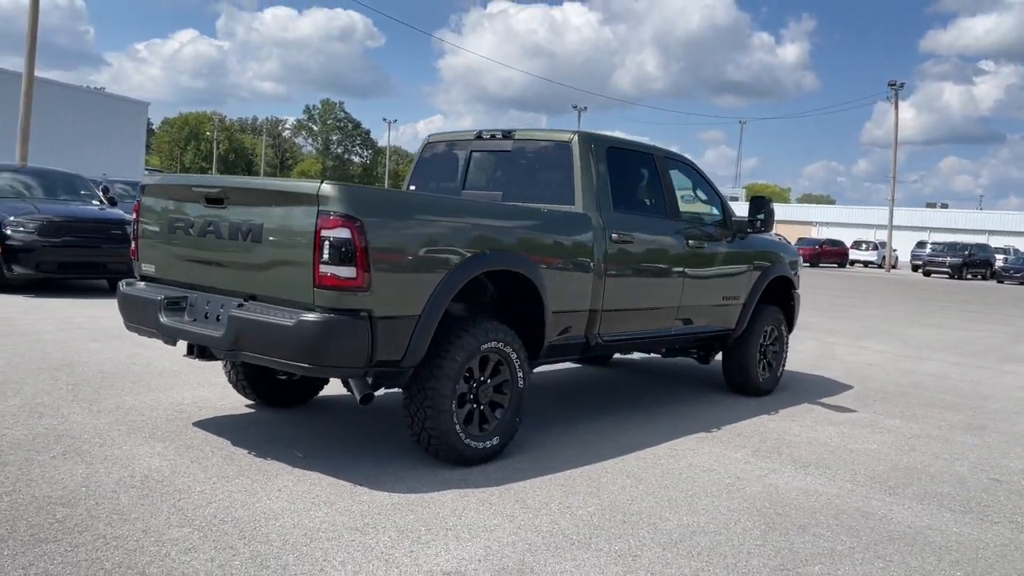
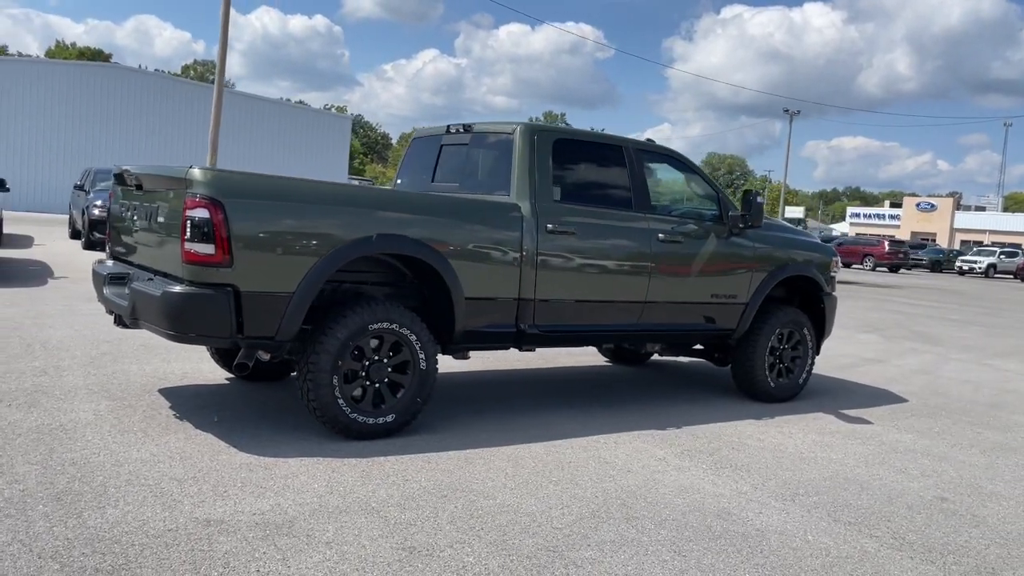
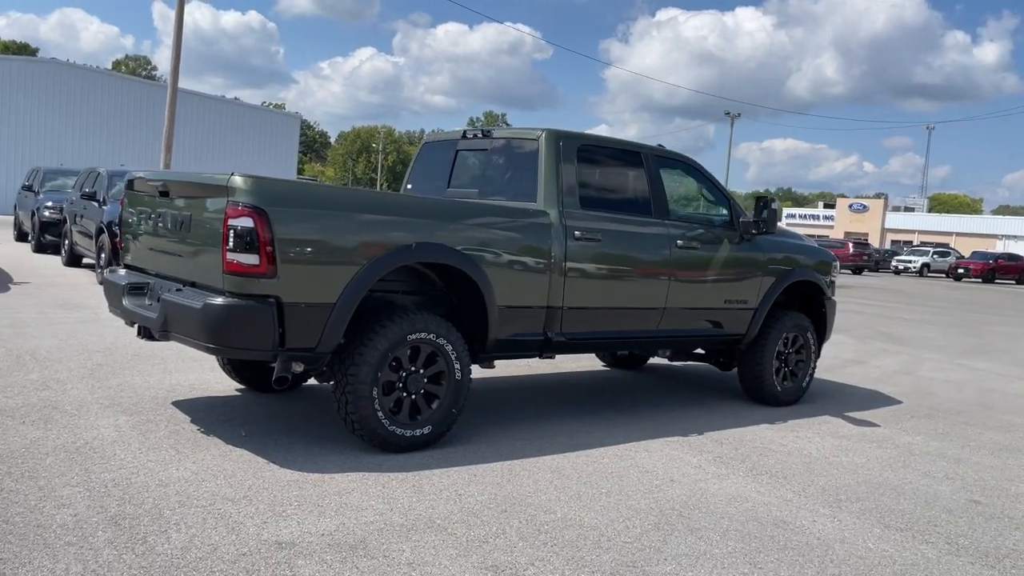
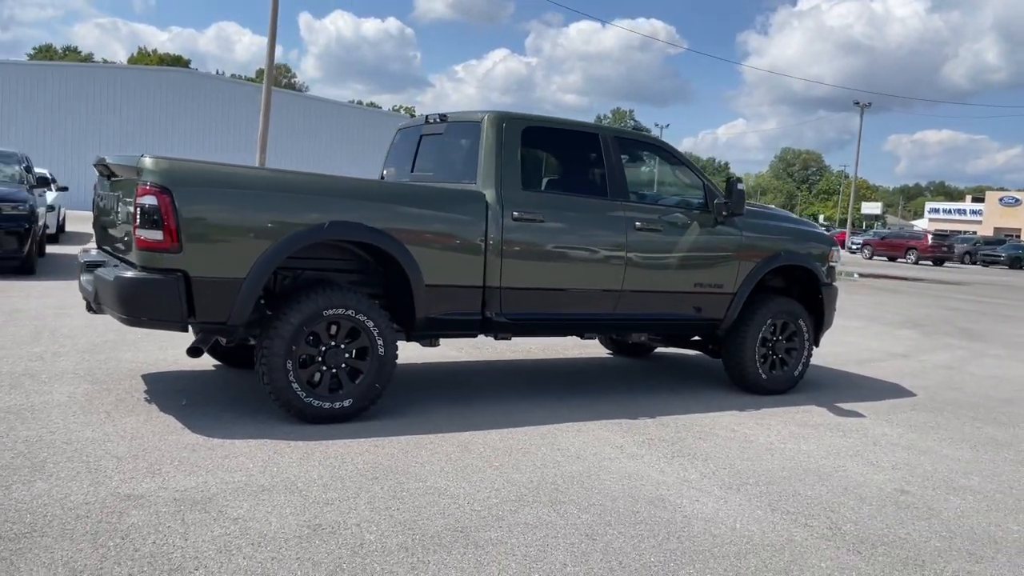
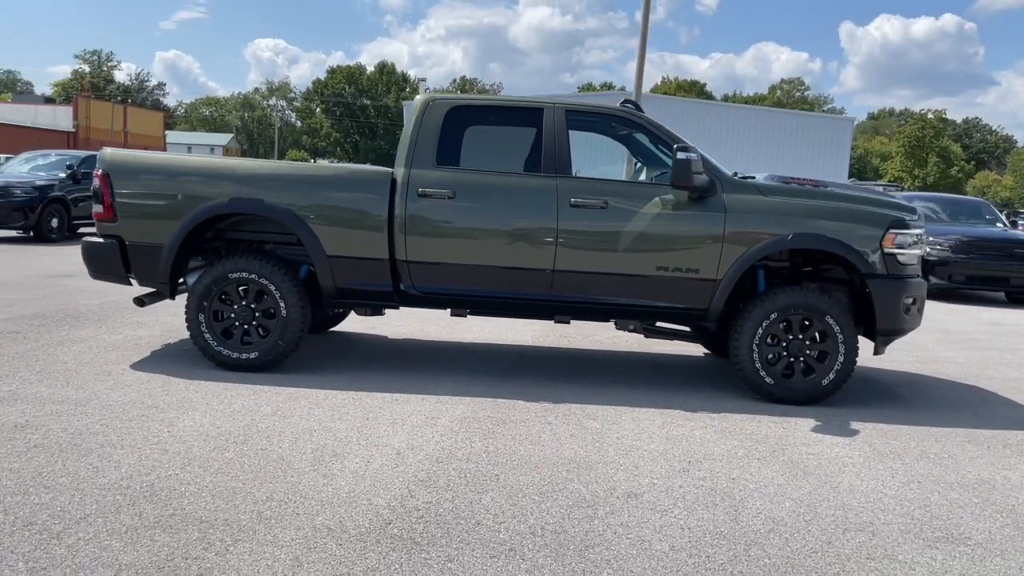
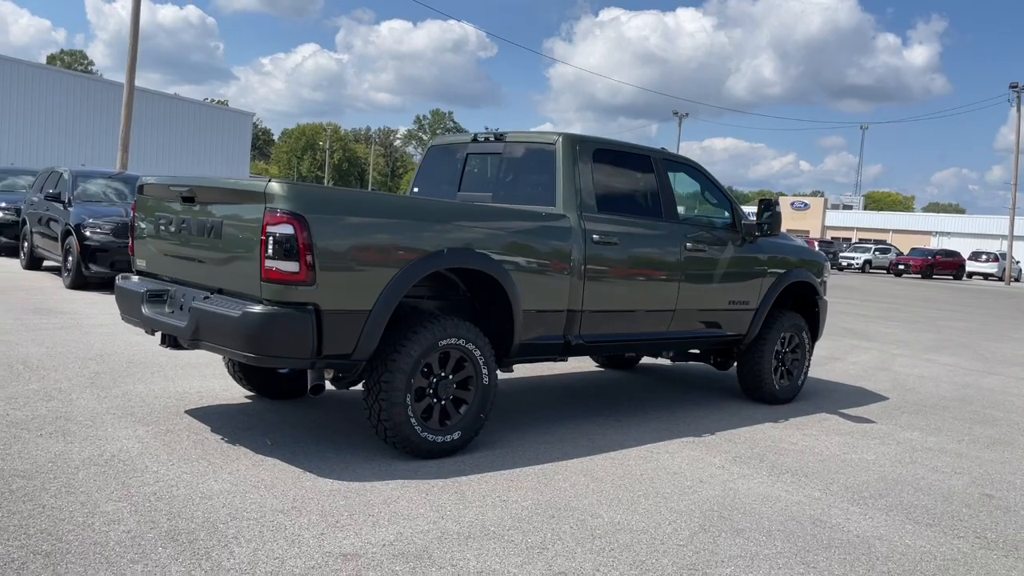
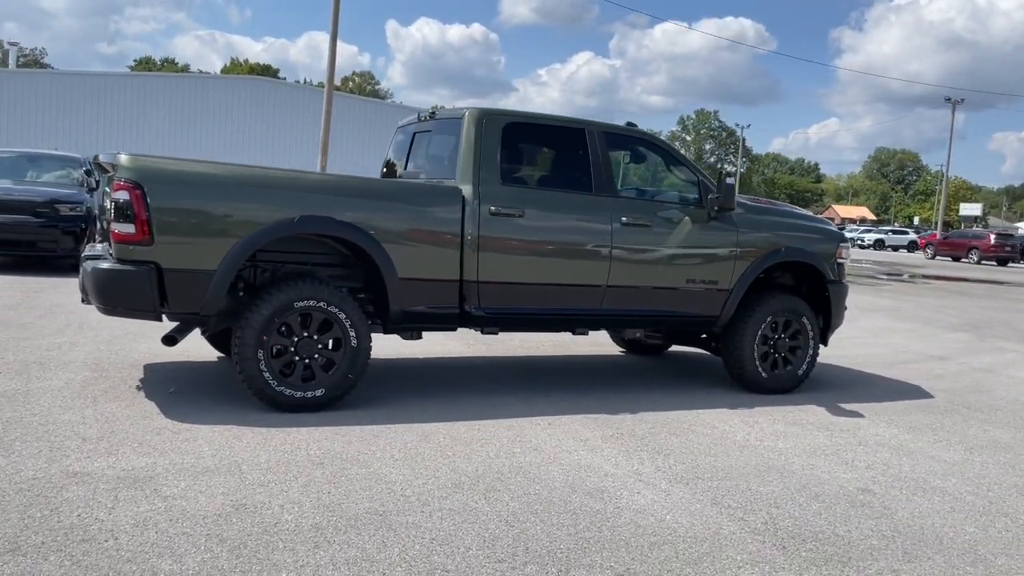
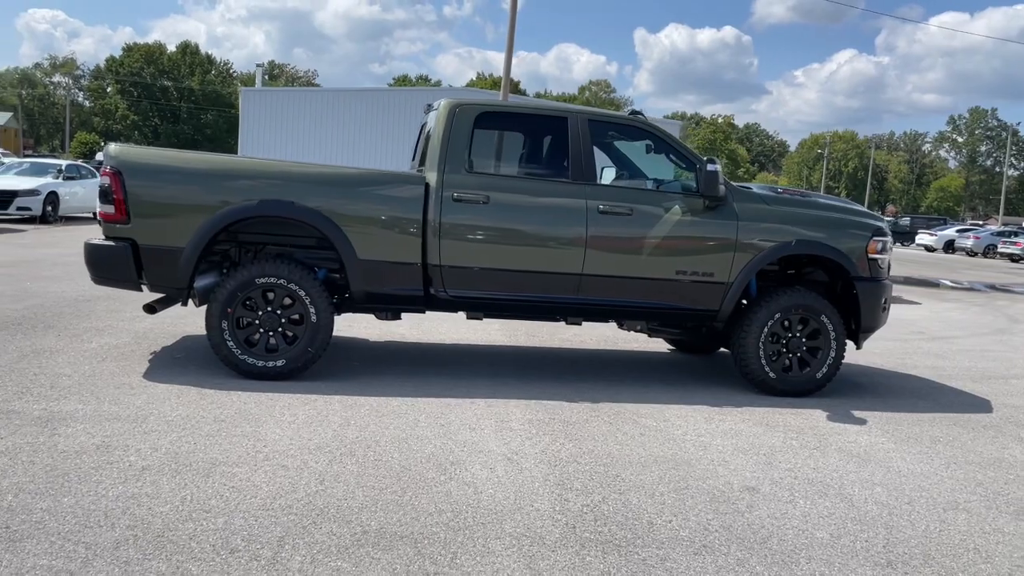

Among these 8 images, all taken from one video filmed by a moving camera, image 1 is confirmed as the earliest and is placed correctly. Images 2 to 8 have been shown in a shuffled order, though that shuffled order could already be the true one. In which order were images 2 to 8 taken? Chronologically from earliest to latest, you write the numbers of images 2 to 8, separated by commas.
6, 3, 2, 4, 7, 8, 5
